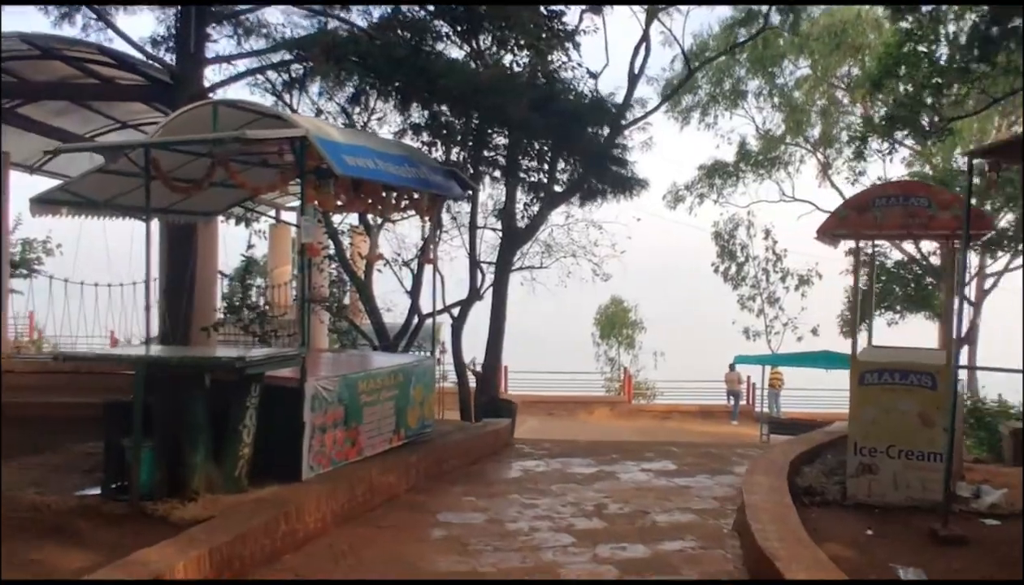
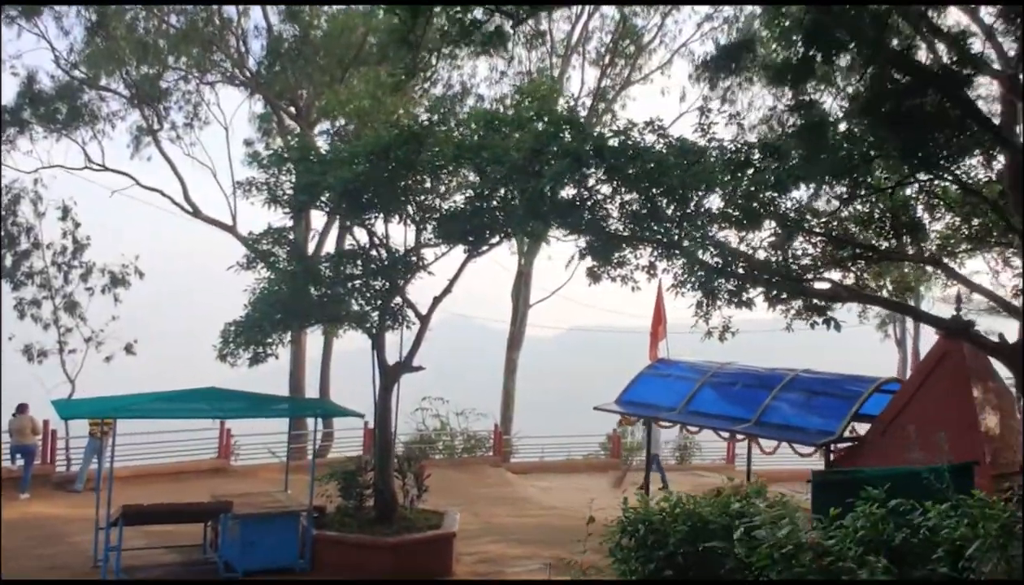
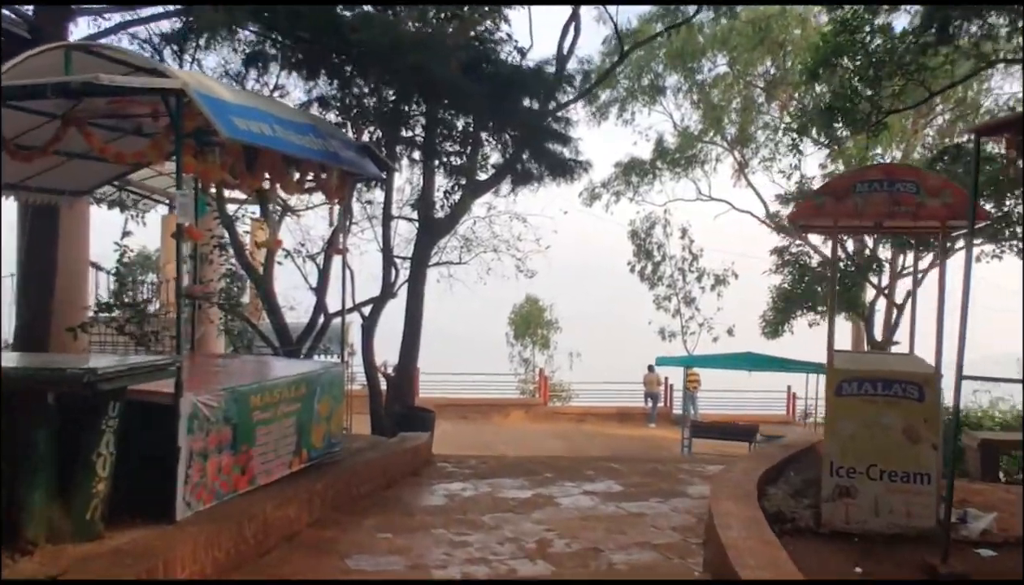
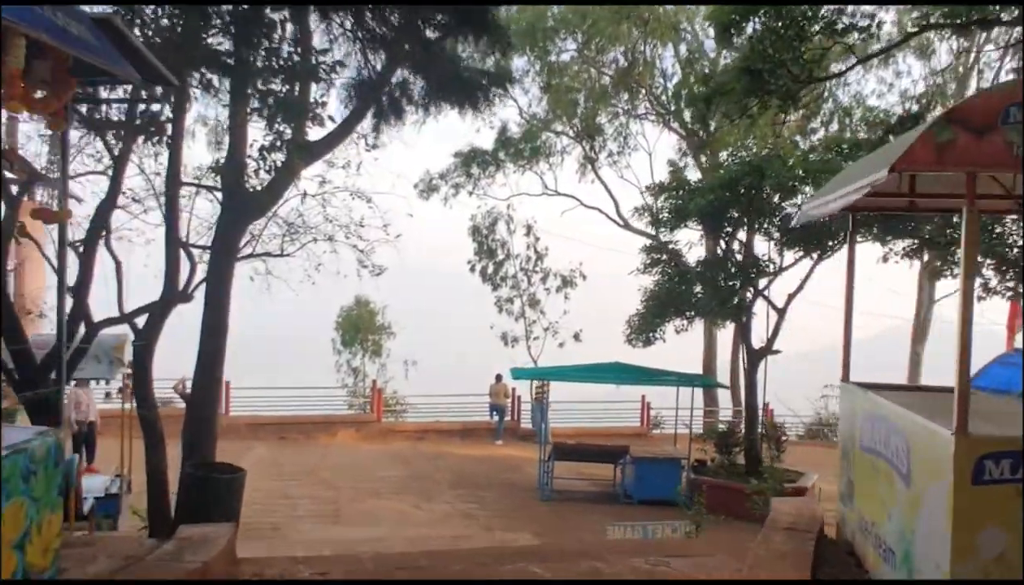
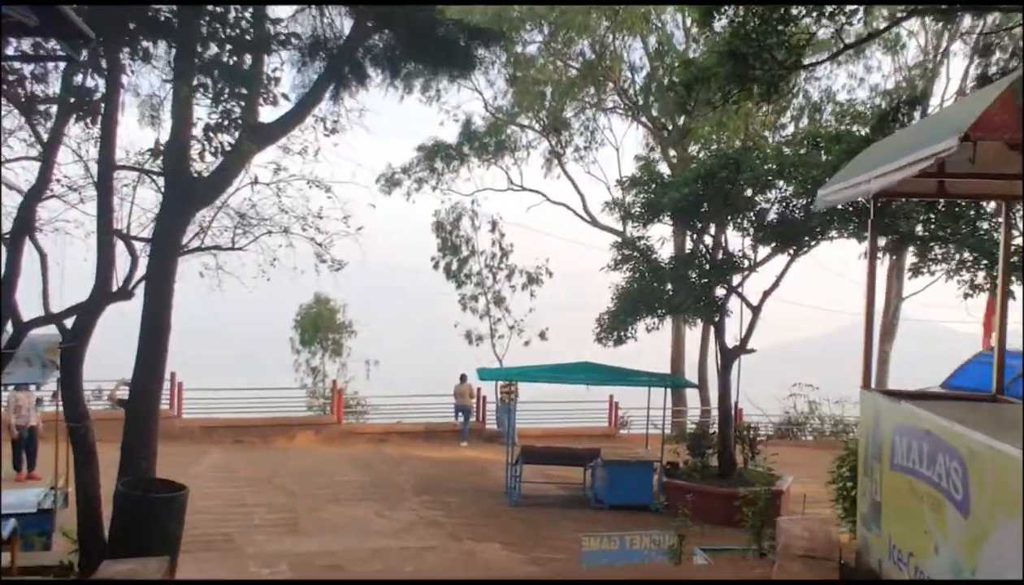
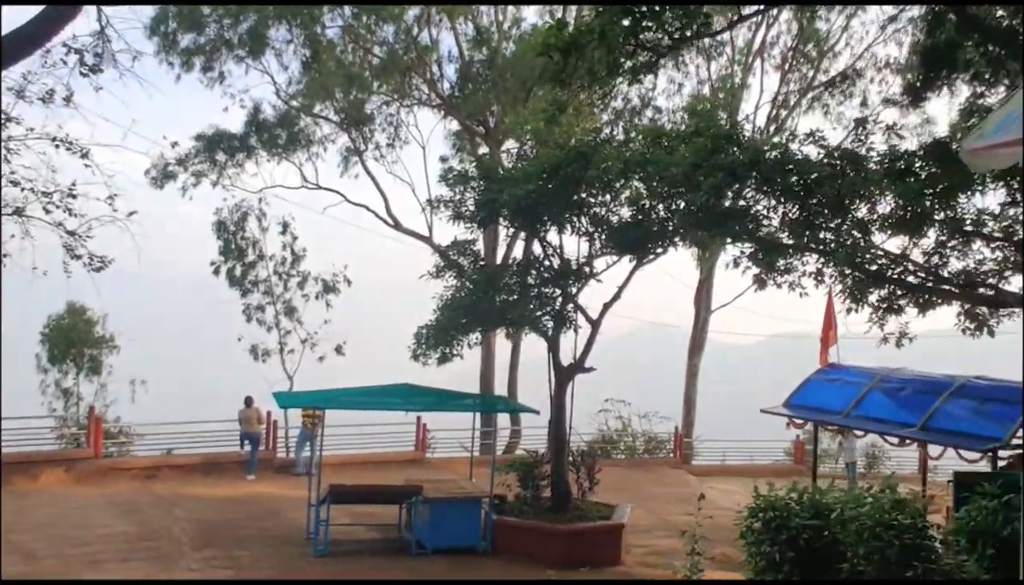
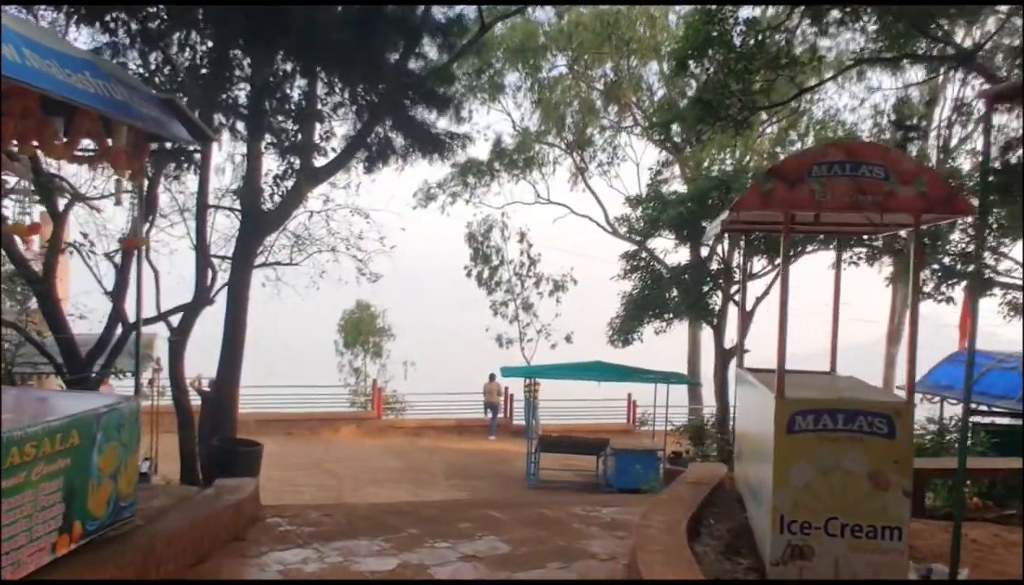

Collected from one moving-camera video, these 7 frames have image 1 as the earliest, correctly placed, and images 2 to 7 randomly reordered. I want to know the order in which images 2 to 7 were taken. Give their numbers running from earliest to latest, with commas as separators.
3, 7, 4, 5, 6, 2
